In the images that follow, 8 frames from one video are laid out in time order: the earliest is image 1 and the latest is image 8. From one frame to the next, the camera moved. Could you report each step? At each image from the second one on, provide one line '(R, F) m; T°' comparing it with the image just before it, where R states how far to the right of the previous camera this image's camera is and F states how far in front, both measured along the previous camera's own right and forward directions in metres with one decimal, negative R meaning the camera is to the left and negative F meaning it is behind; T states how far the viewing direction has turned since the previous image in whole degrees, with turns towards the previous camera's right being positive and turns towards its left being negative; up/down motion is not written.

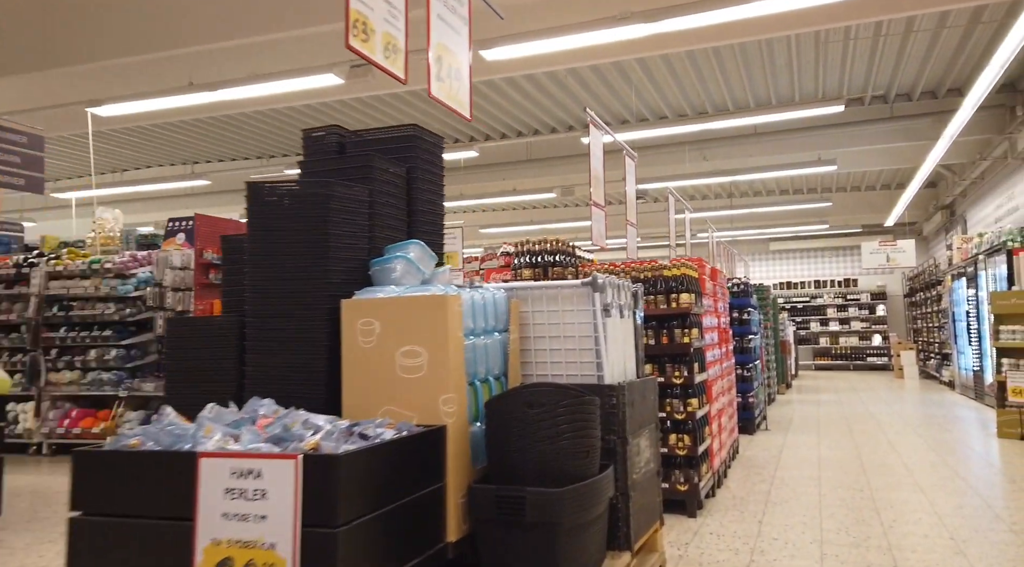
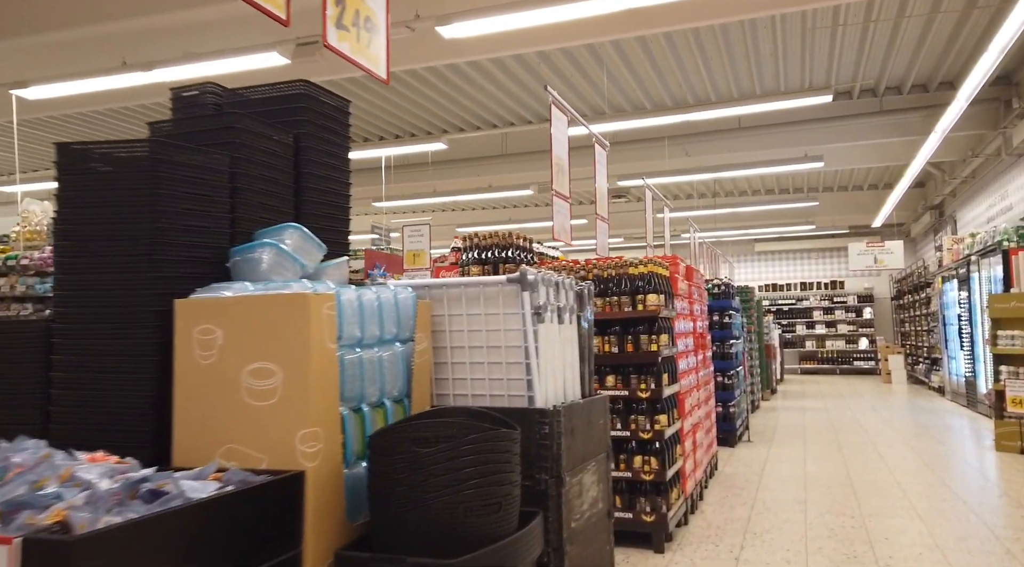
(+0.2, +0.6) m; +1°
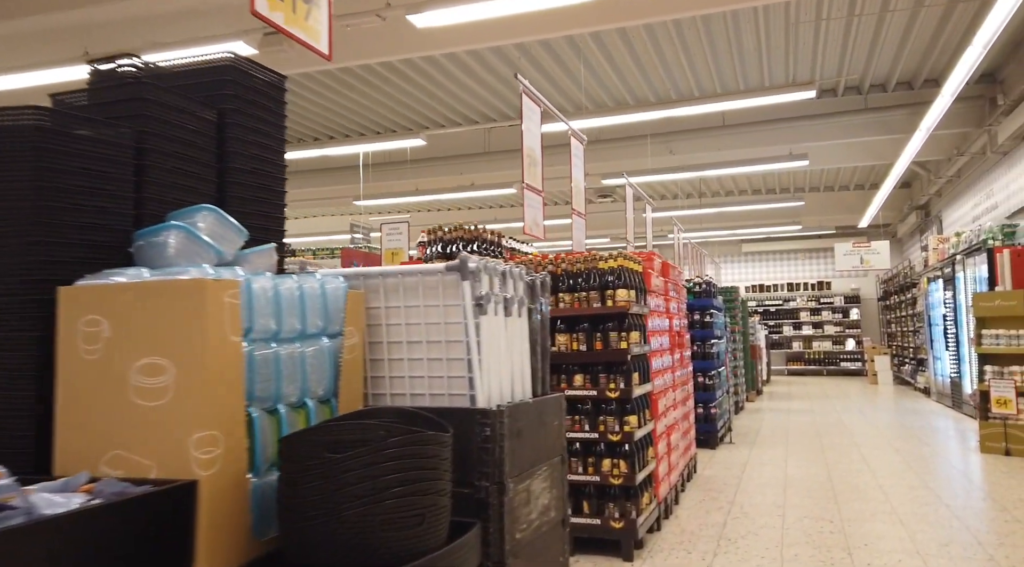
(+0.1, +0.2) m; +1°
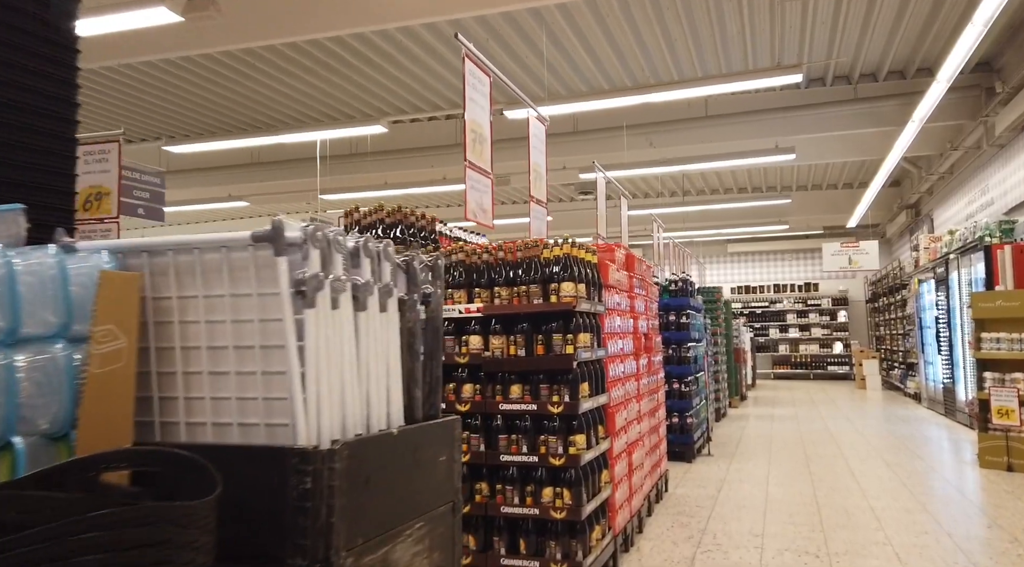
(+0.3, +0.7) m; +1°
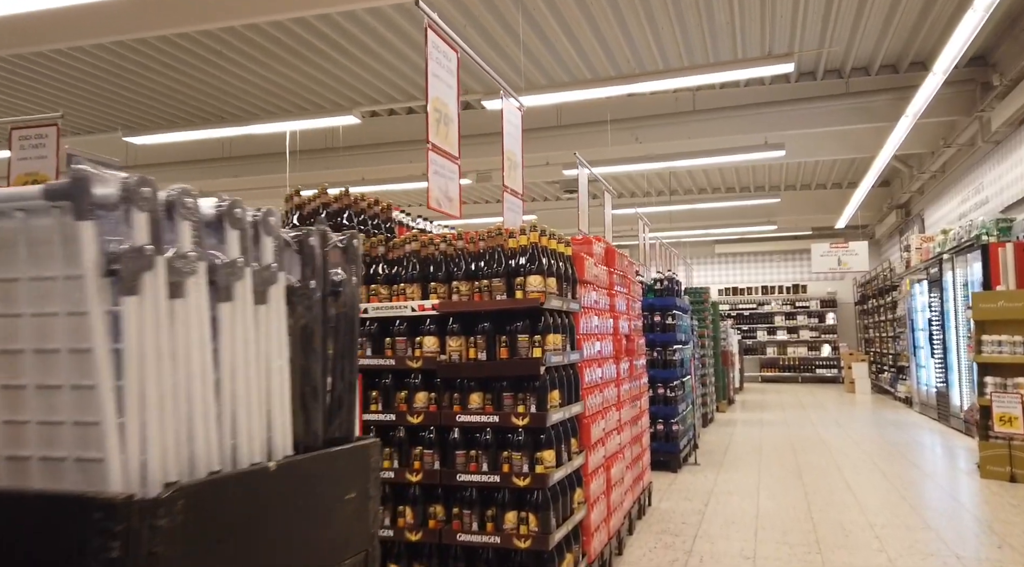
(+0.1, +0.4) m; +1°
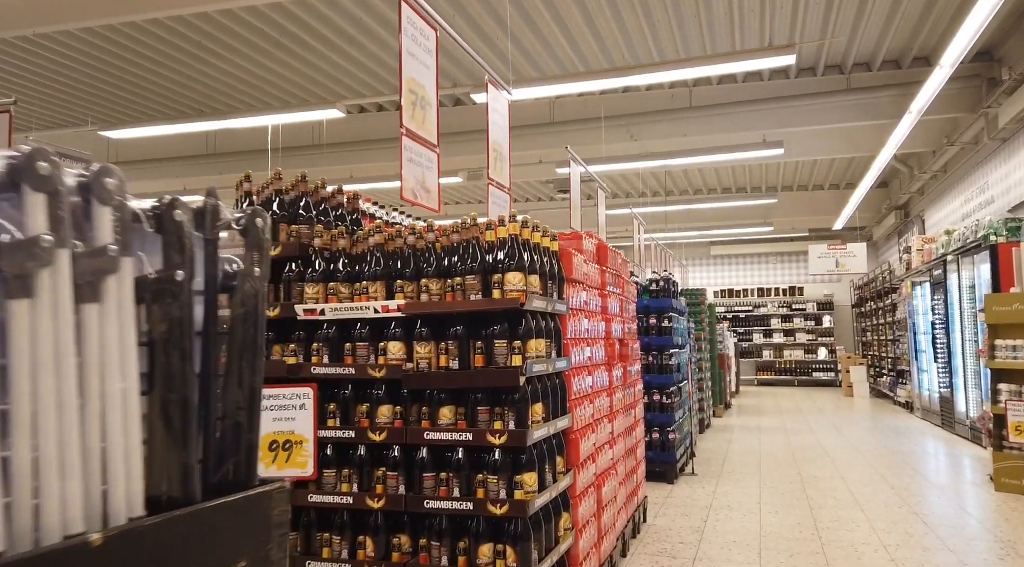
(+0.1, +0.4) m; 0°
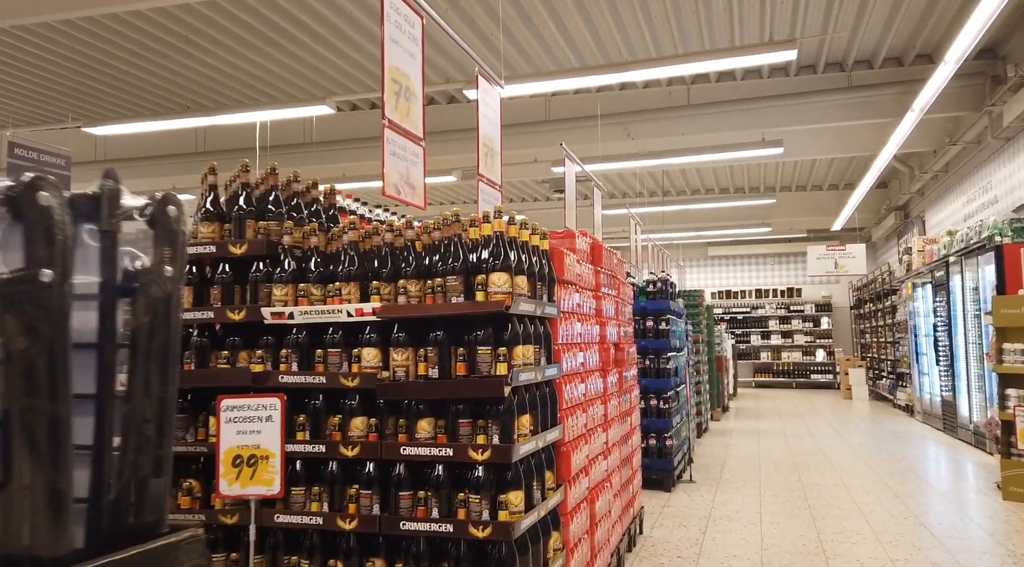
(0.0, +0.2) m; 0°
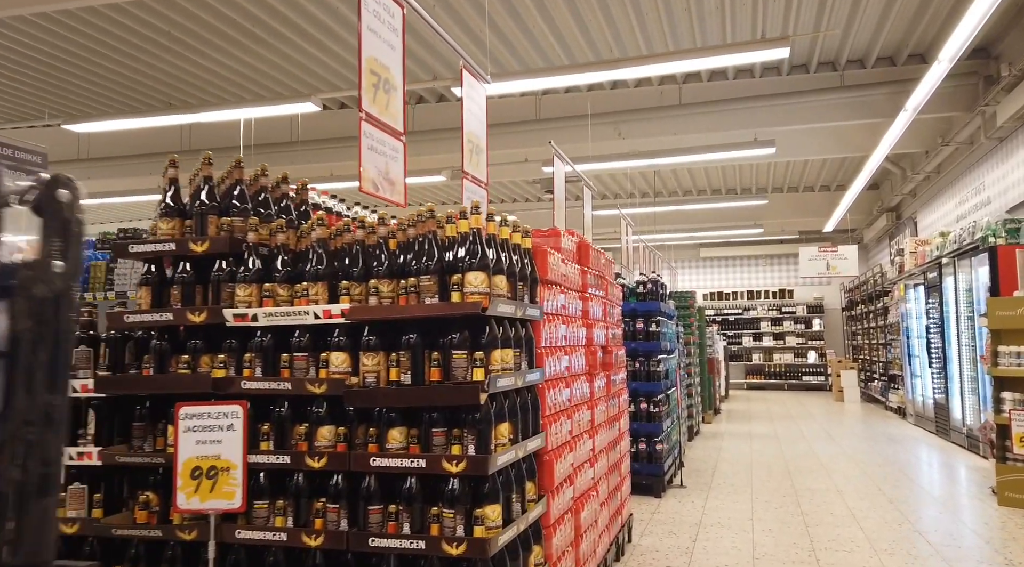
(0.0, +0.1) m; +1°
